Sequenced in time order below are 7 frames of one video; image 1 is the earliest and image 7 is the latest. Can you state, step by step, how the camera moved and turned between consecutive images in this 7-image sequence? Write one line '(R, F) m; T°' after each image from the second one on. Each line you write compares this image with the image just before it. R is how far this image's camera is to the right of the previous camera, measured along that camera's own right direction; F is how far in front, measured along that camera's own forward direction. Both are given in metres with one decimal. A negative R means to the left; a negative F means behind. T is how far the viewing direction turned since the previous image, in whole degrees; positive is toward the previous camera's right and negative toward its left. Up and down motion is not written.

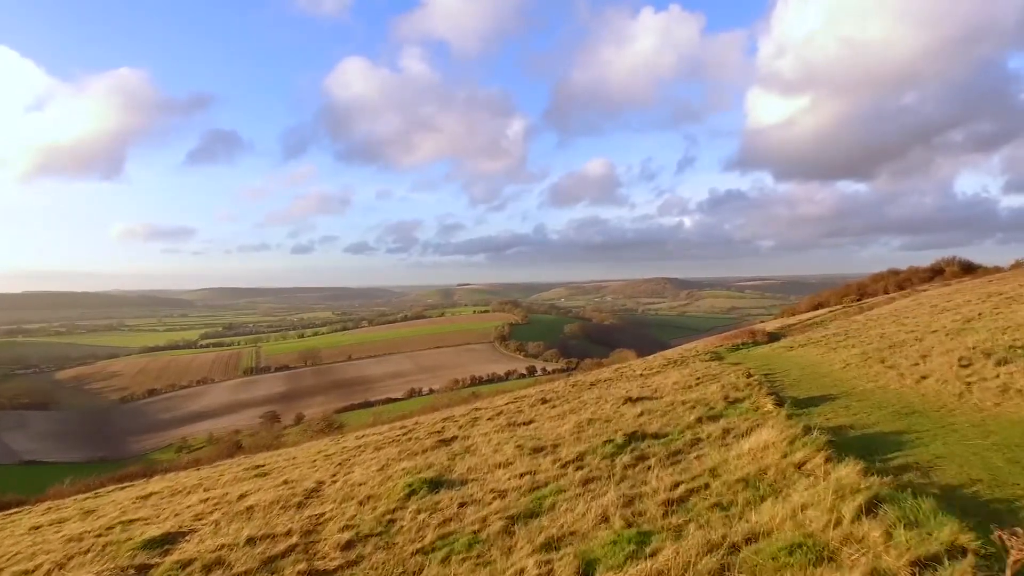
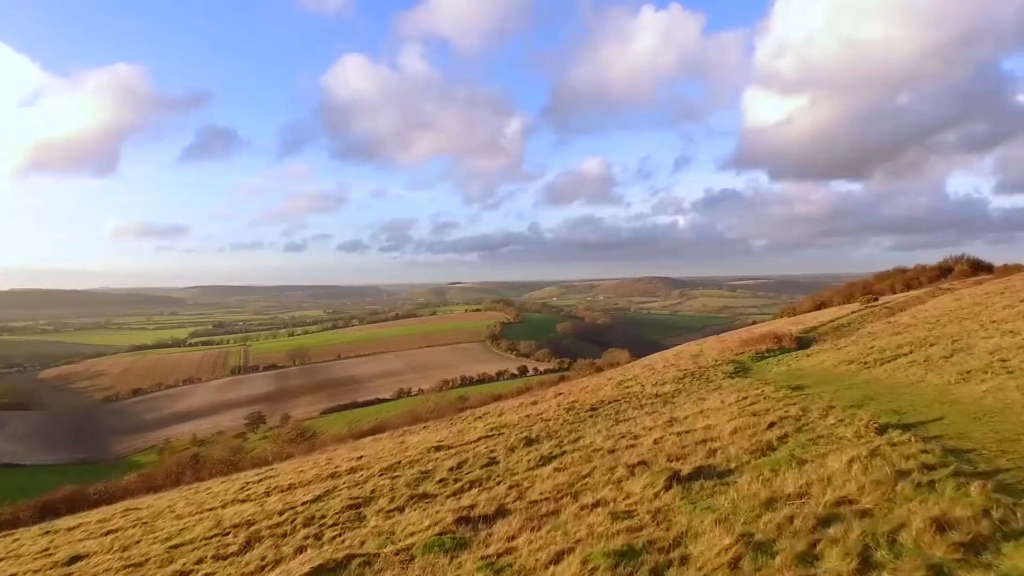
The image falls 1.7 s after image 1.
(+0.3, +3.2) m; +1°
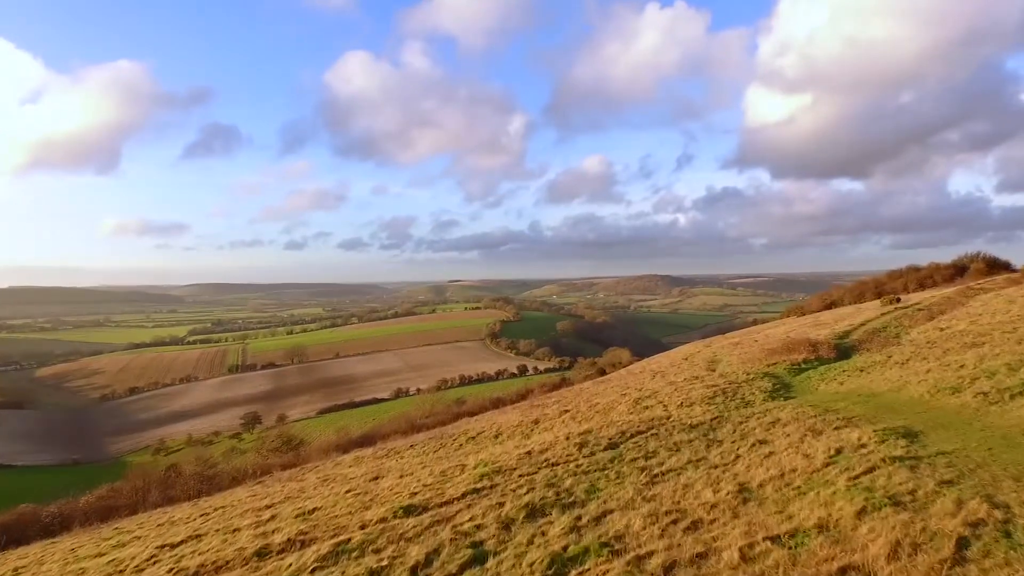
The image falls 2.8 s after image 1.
(0.0, +2.4) m; 0°
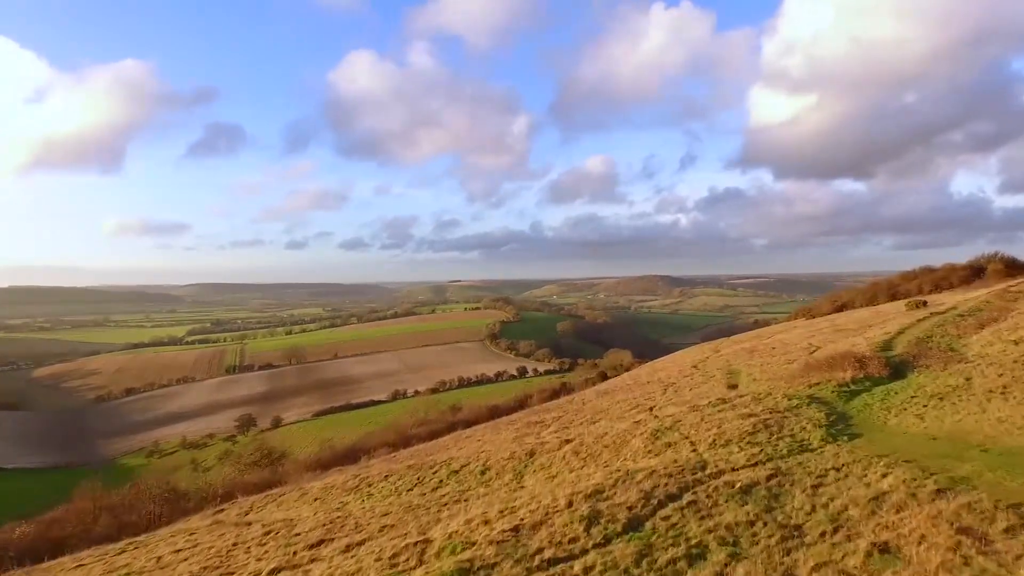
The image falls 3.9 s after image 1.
(+0.2, +2.6) m; 0°
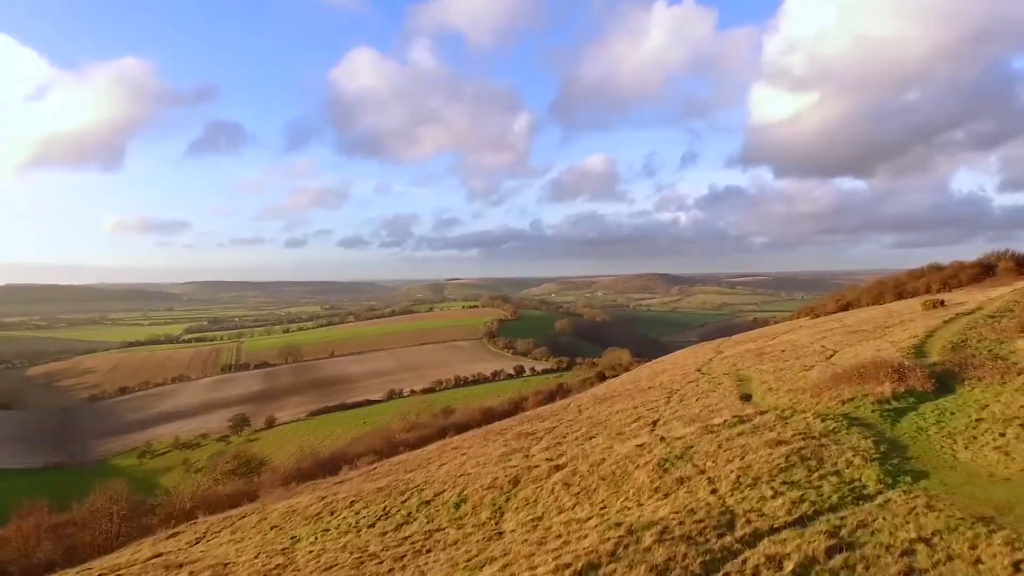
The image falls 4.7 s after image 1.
(+0.4, +2.0) m; 0°
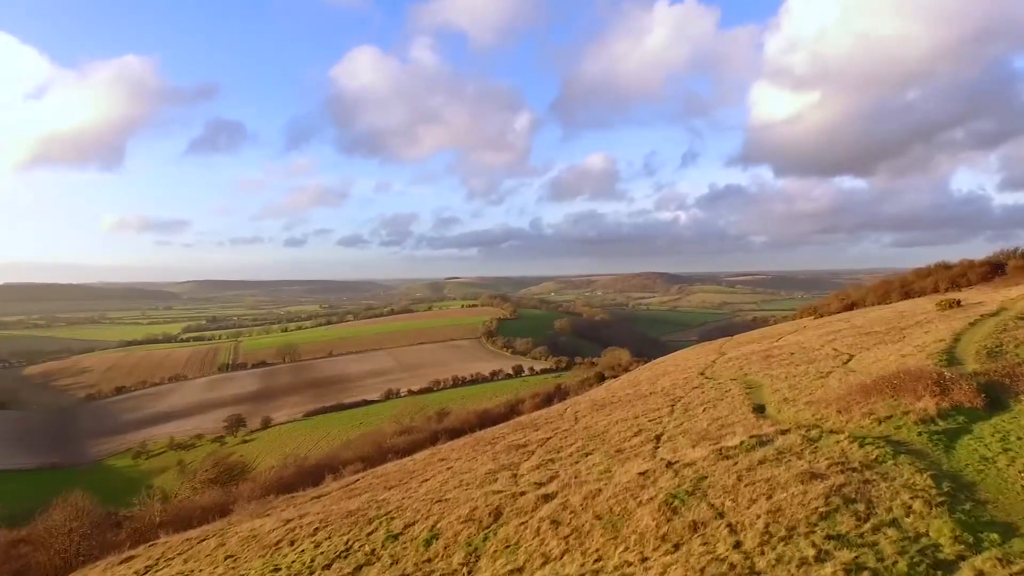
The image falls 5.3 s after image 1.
(+0.3, +1.6) m; 0°
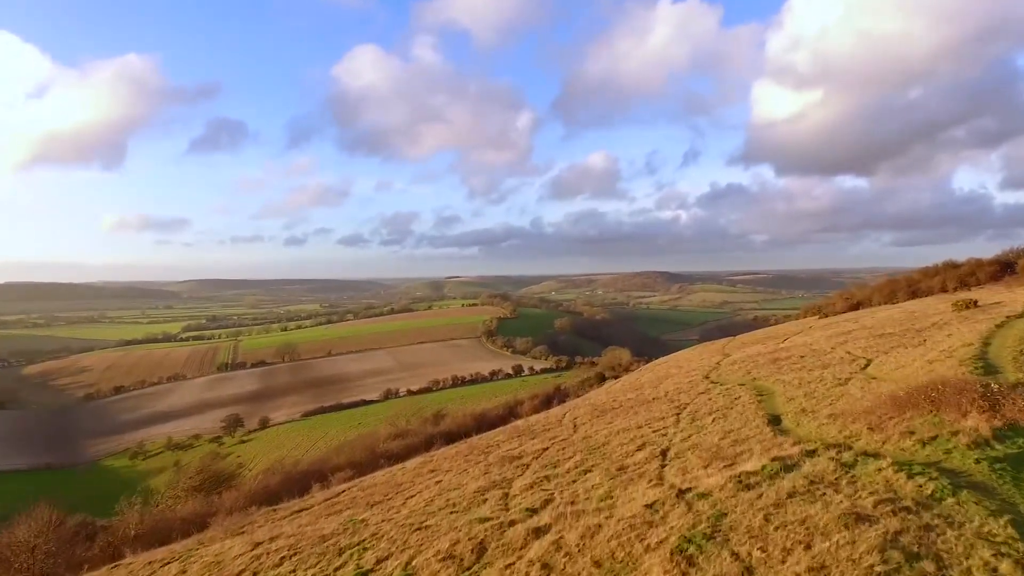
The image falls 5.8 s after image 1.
(+0.2, +1.3) m; 0°
